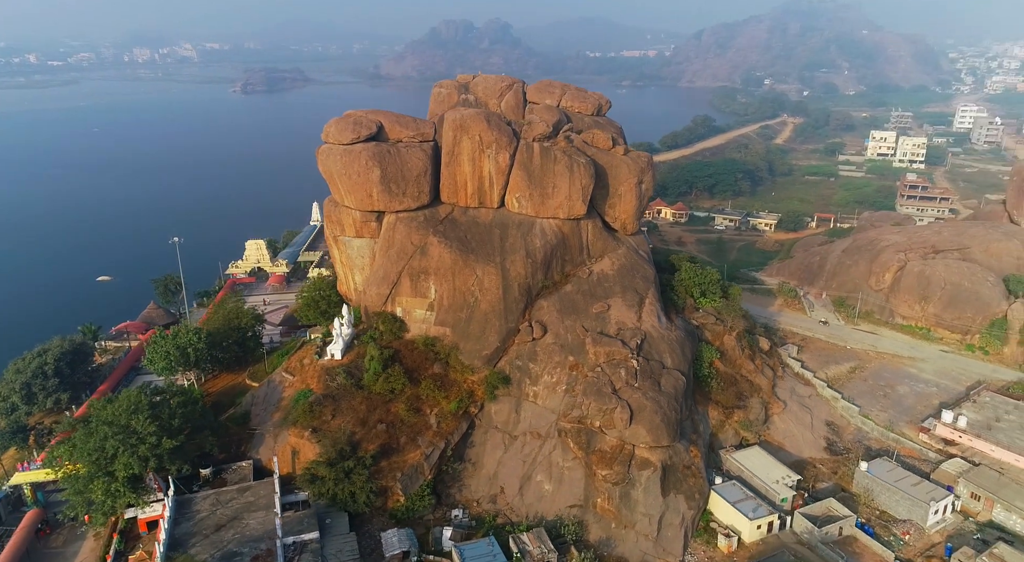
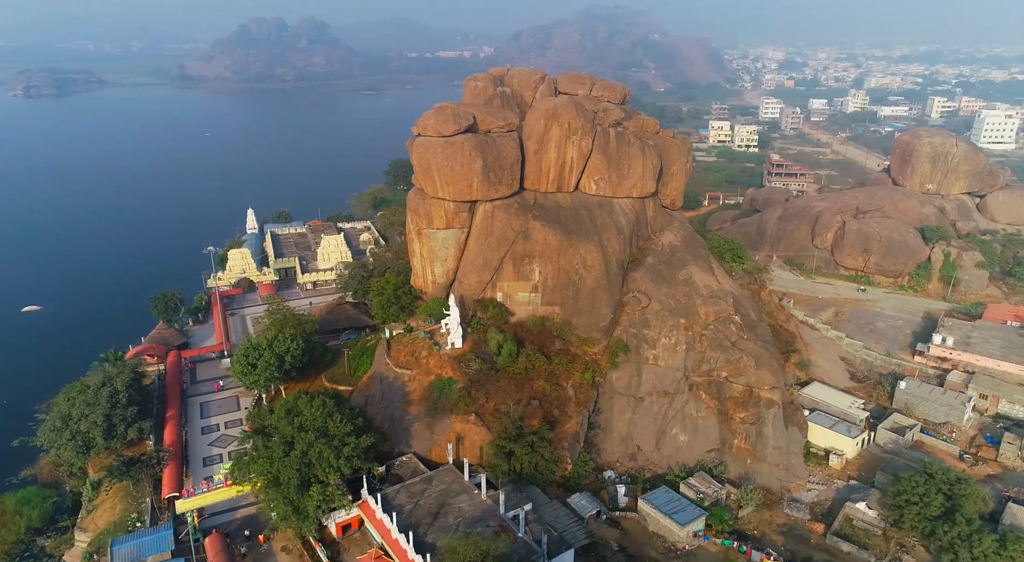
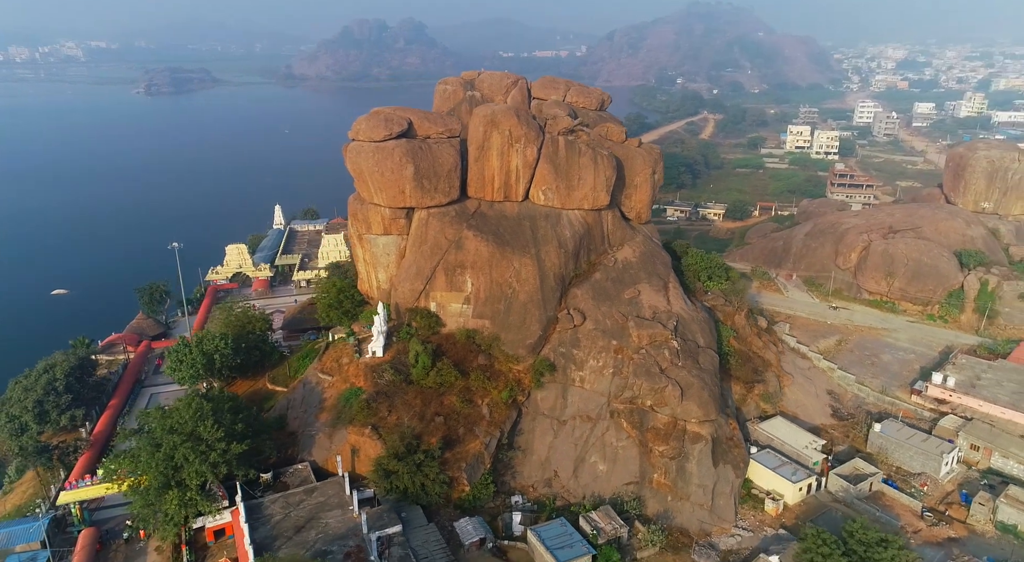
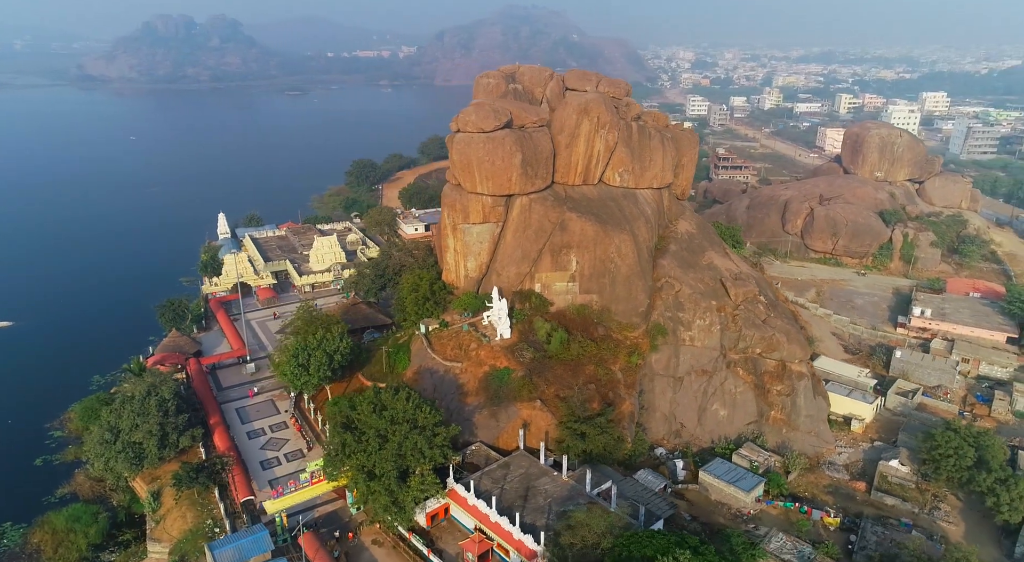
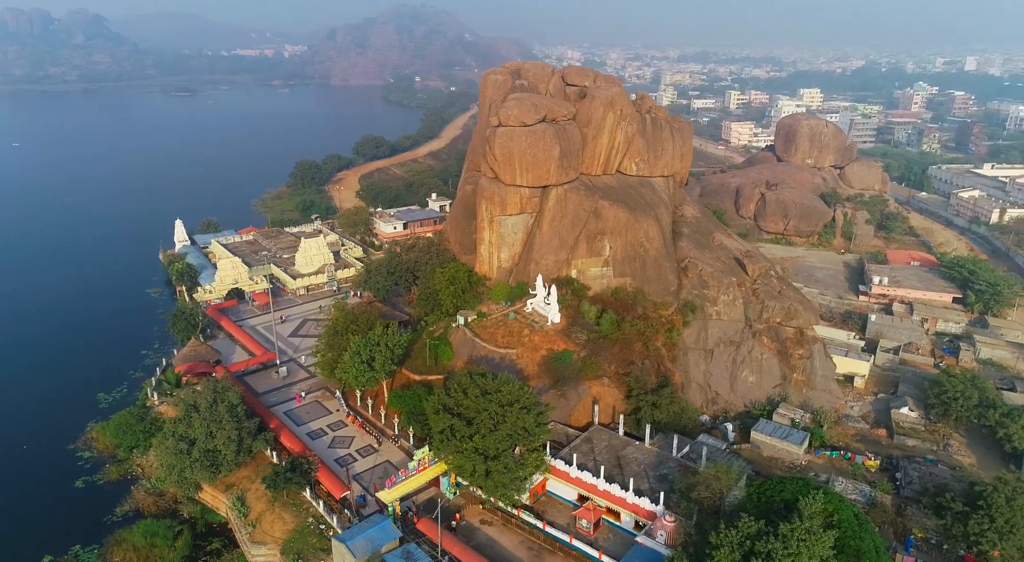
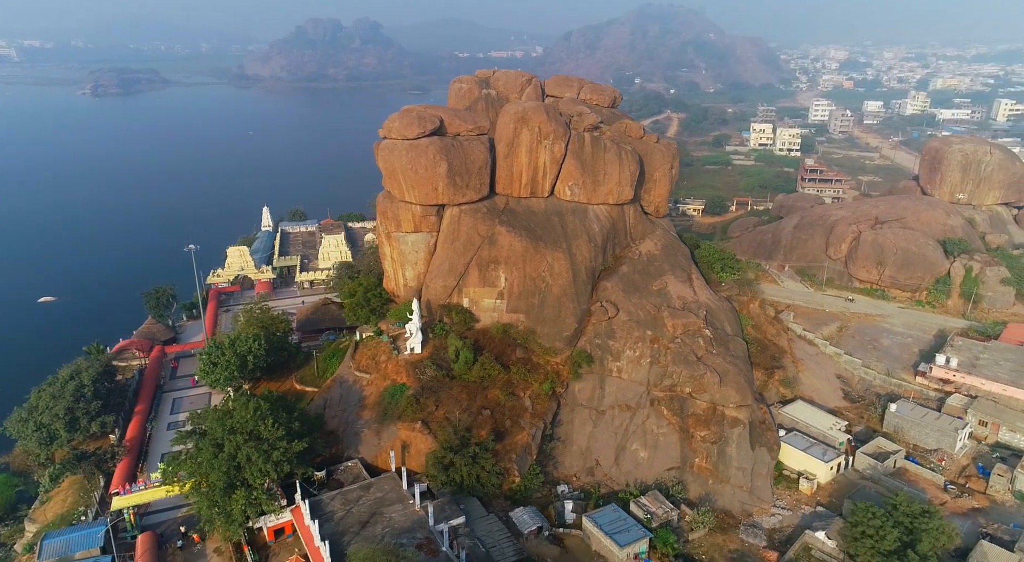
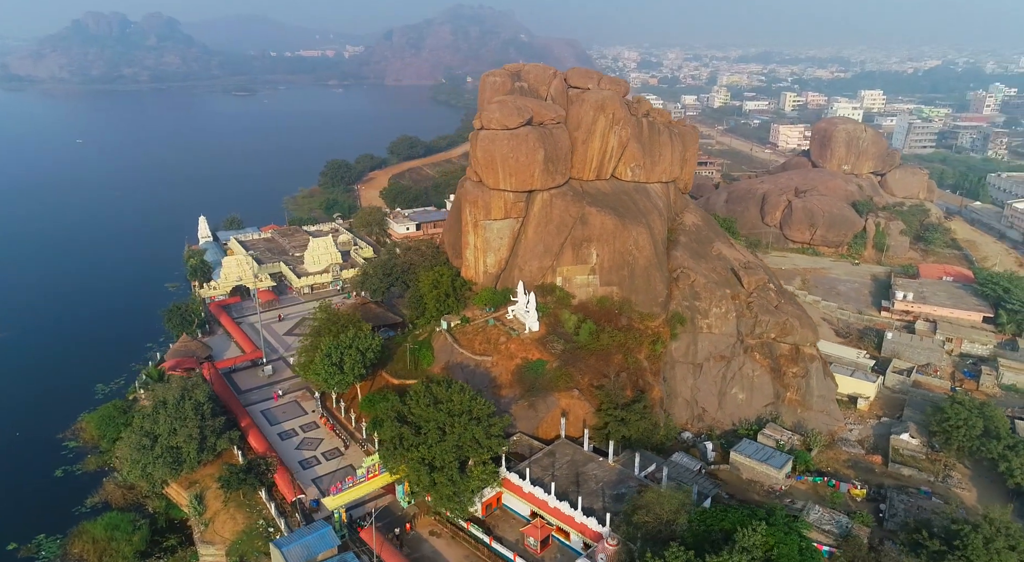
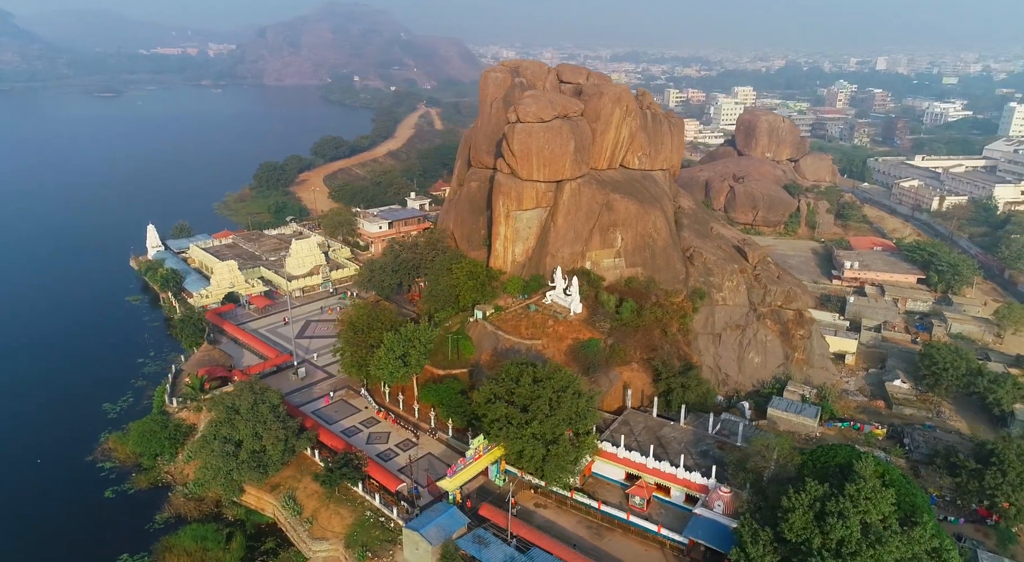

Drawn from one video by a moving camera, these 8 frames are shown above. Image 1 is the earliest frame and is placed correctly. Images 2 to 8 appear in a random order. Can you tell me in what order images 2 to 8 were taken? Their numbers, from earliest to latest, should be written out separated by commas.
3, 6, 2, 4, 7, 5, 8
